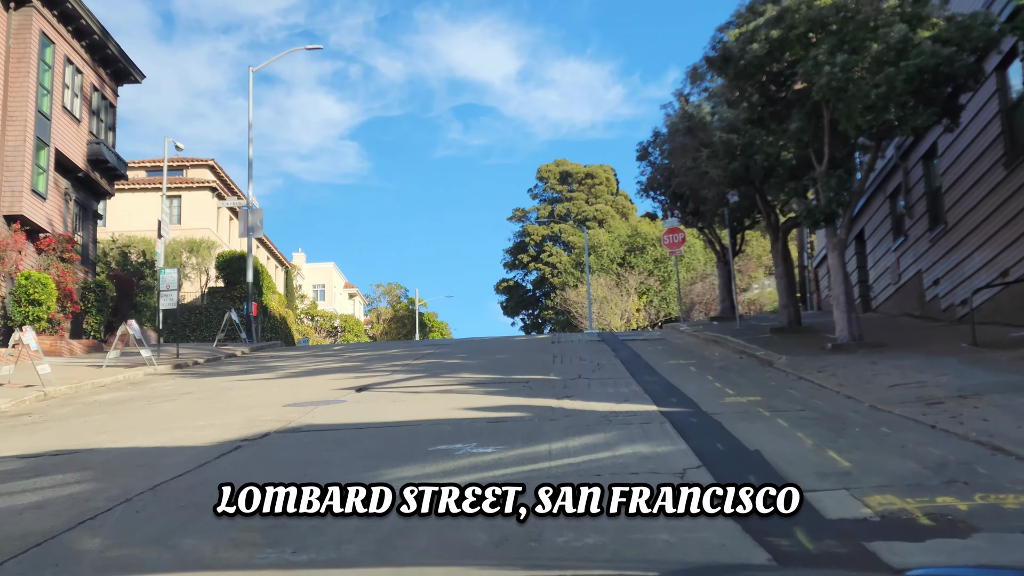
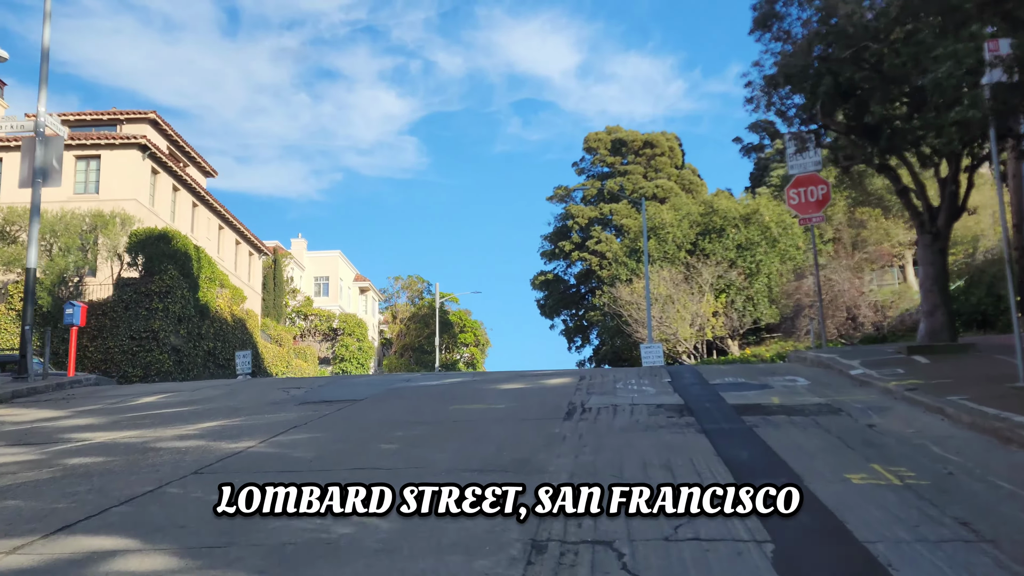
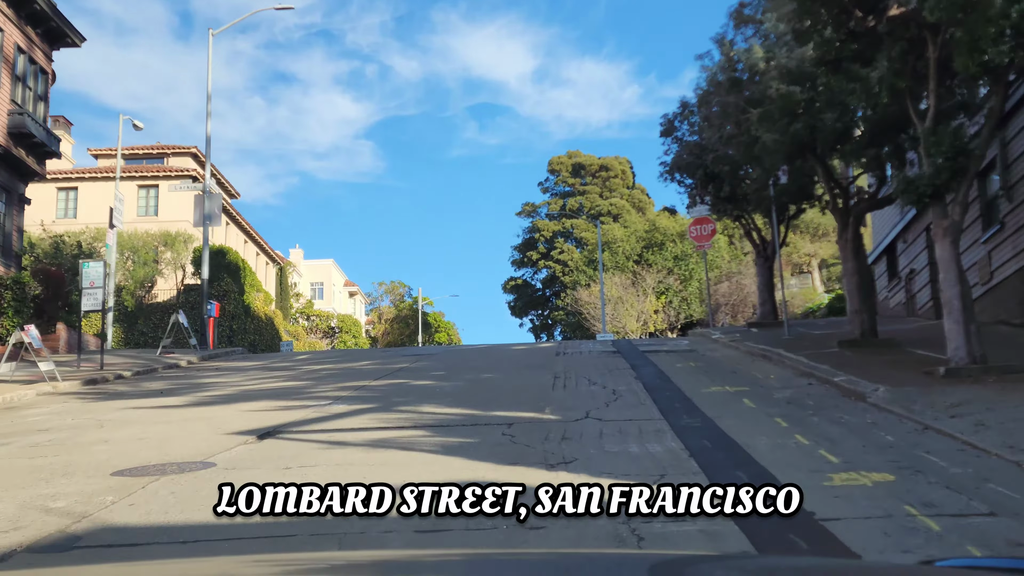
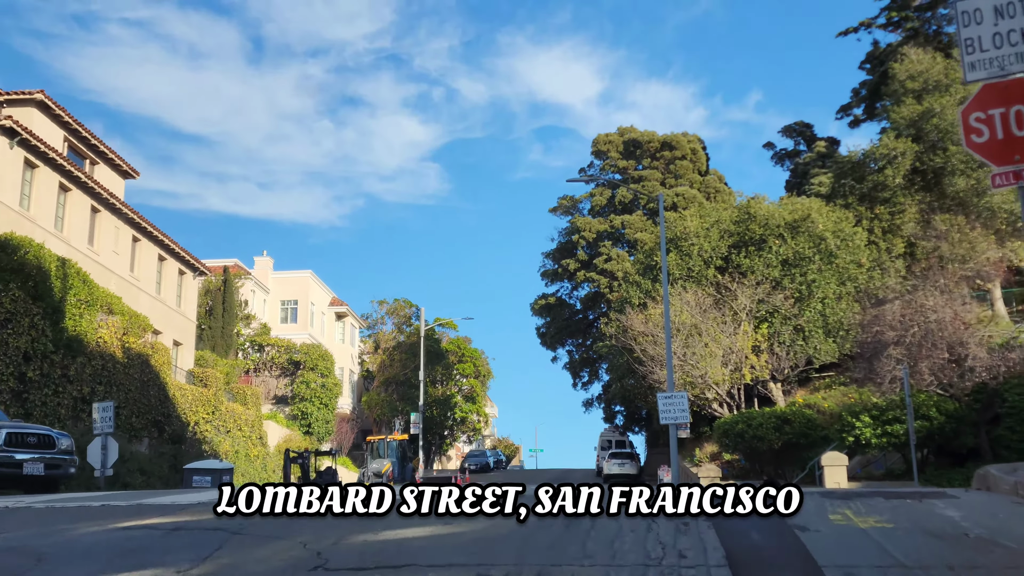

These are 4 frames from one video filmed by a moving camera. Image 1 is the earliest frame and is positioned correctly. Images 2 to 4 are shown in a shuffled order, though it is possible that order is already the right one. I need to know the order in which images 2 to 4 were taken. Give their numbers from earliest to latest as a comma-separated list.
3, 2, 4
